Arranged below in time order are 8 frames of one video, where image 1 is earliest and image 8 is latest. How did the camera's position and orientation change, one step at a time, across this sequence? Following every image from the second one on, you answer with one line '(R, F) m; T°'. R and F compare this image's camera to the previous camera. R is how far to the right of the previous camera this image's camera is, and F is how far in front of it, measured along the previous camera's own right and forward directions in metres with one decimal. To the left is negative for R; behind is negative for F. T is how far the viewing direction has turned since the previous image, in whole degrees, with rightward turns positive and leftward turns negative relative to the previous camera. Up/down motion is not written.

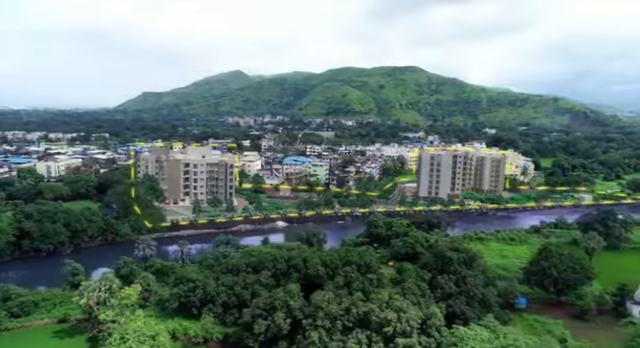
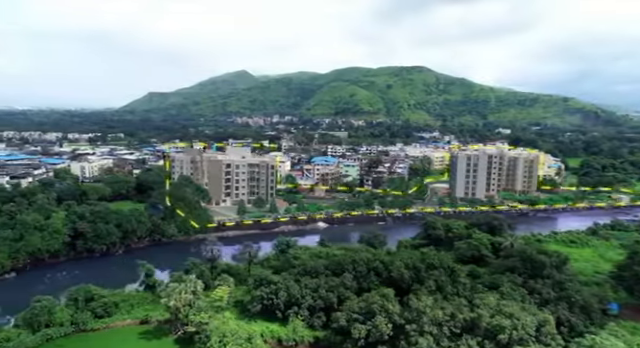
(-3.9, +0.2) m; -1°
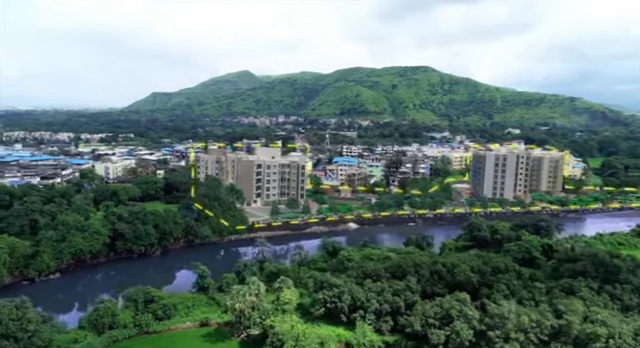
(-3.0, +0.3) m; -1°
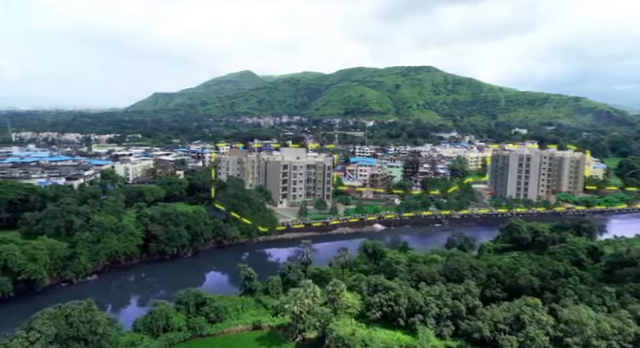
(-2.6, +0.4) m; 0°
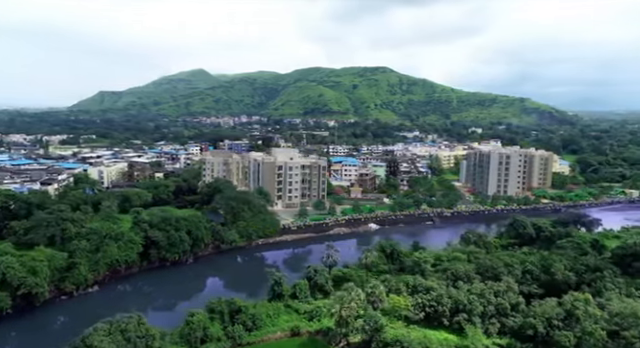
(-4.0, +0.6) m; +5°
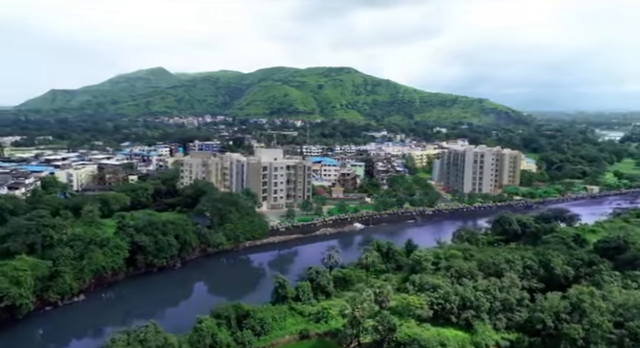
(-2.0, +0.2) m; +4°
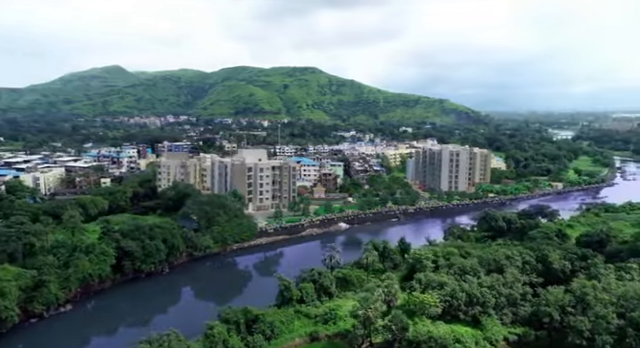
(-2.1, +0.2) m; +4°
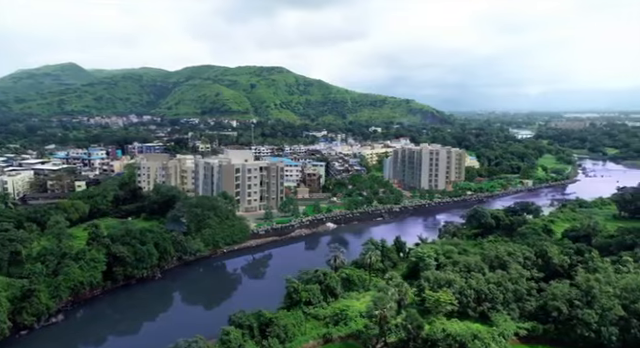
(-2.1, +0.2) m; +4°
